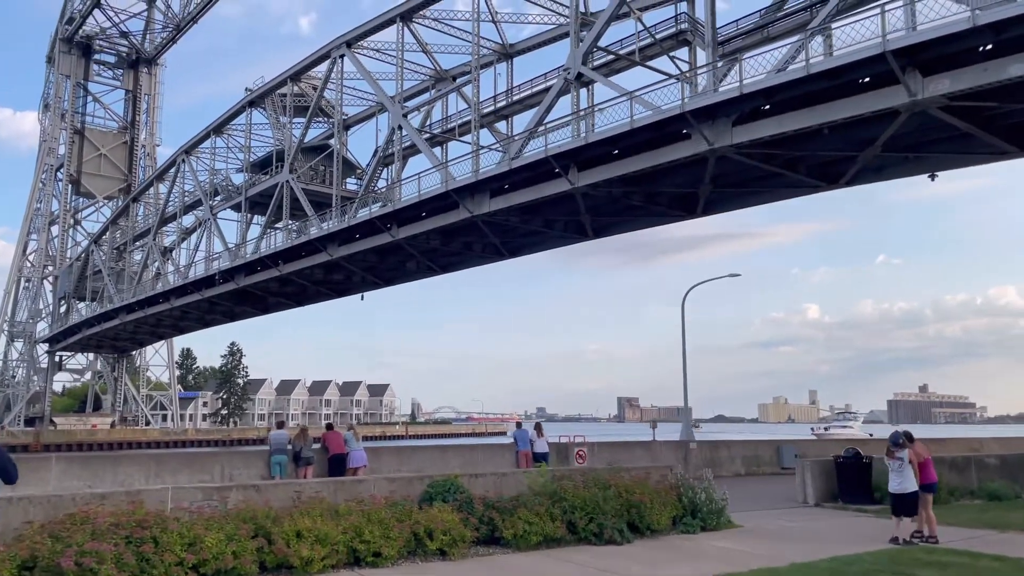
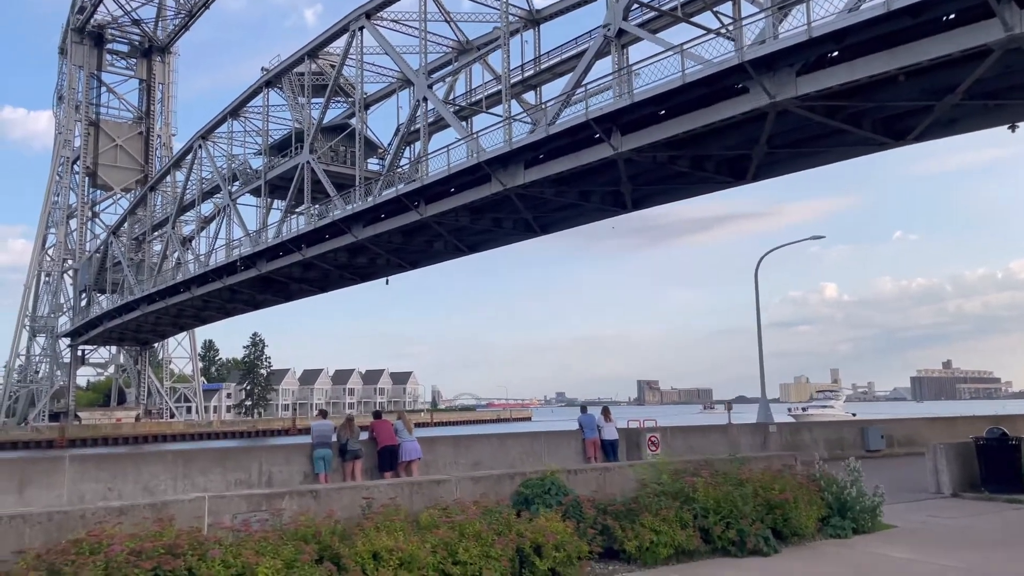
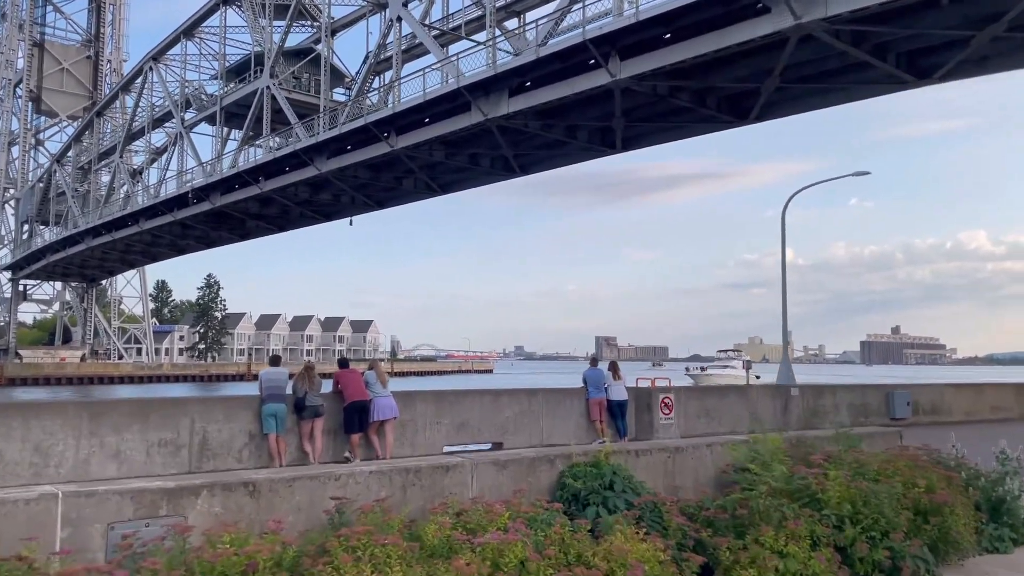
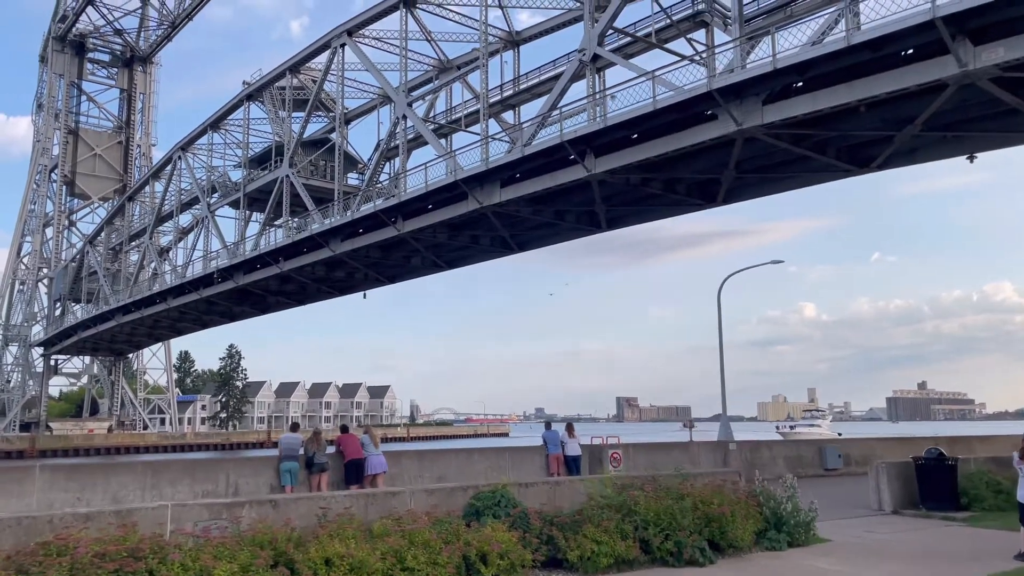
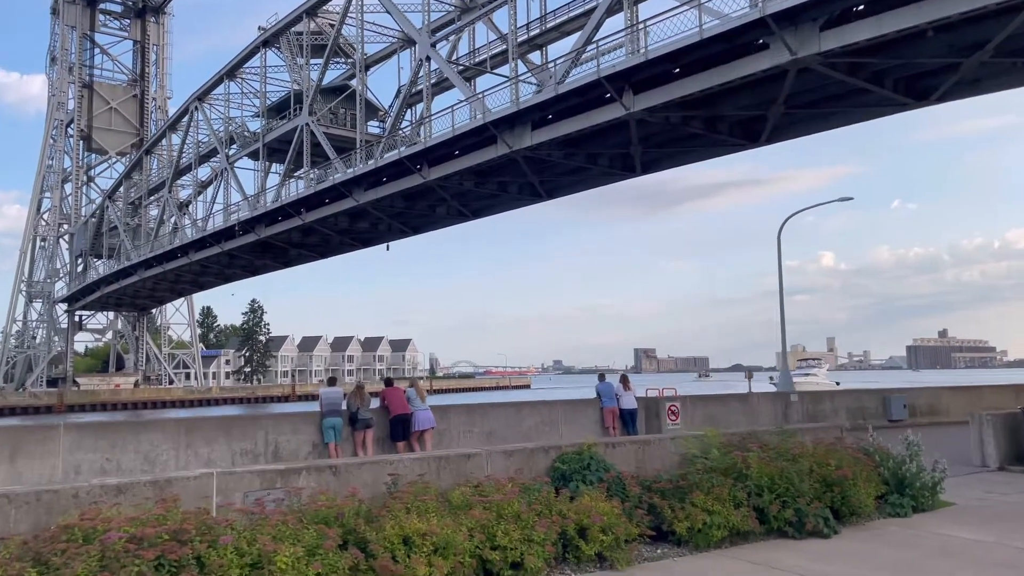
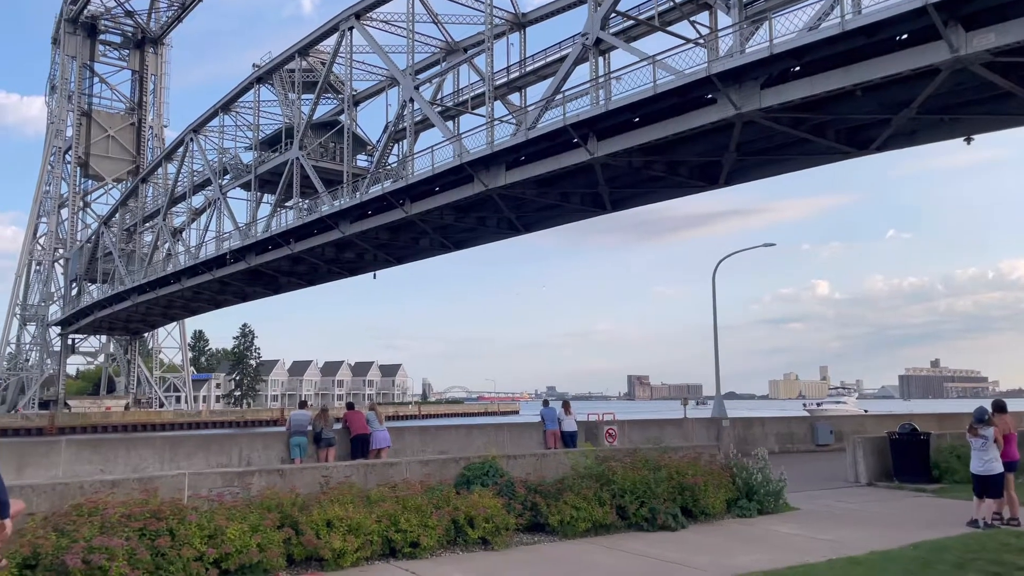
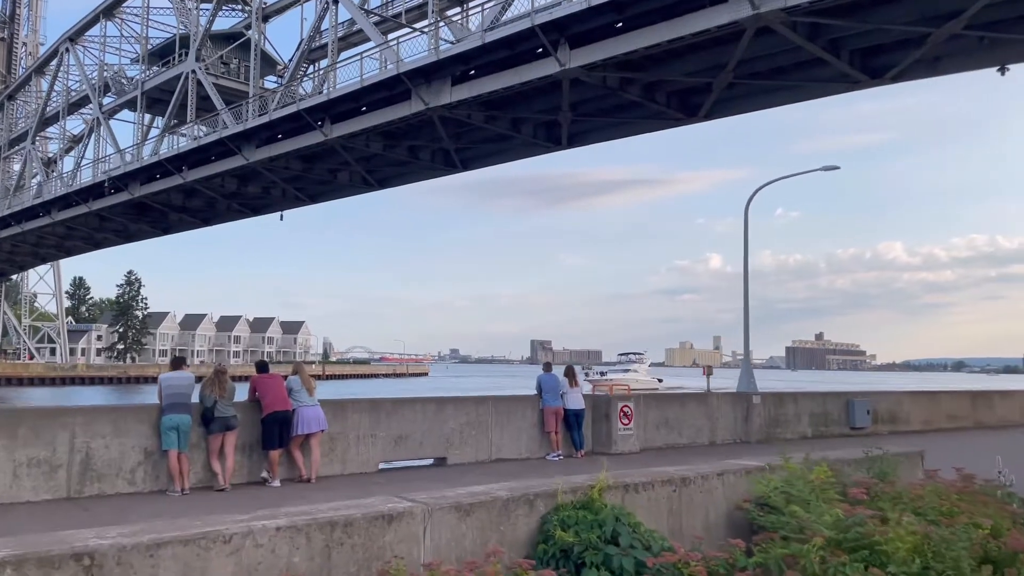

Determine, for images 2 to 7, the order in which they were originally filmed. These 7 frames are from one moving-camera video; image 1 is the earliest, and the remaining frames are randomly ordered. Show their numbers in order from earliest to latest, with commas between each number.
6, 4, 2, 5, 3, 7
